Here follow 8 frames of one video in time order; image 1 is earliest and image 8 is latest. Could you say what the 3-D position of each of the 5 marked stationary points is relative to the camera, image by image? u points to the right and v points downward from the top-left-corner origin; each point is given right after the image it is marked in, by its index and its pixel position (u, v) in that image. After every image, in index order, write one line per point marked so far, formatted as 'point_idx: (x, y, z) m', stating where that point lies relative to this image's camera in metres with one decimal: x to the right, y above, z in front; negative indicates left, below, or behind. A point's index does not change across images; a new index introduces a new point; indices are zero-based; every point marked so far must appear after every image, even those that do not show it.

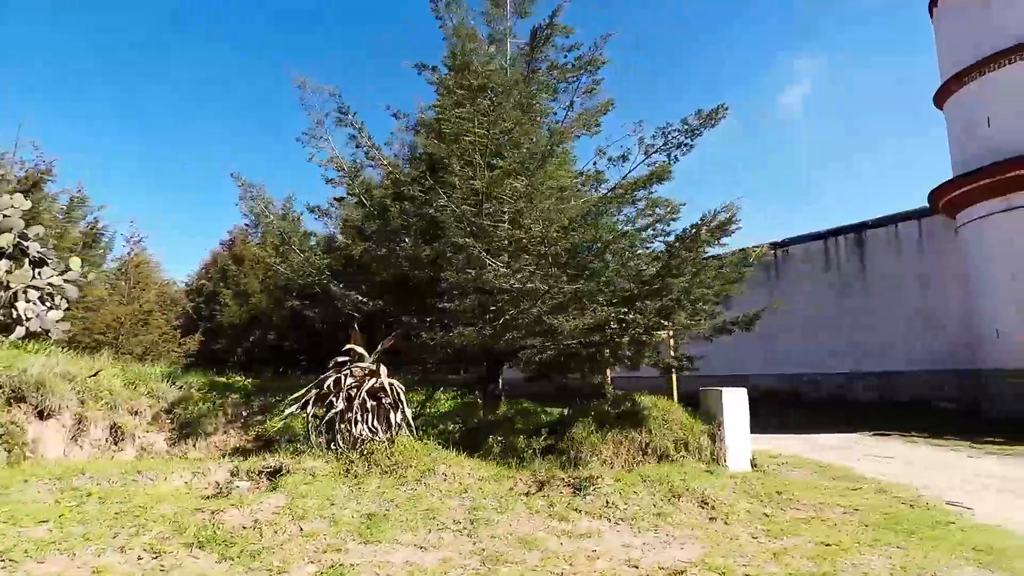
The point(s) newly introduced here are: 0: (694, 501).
0: (+1.7, -2.0, +5.1) m
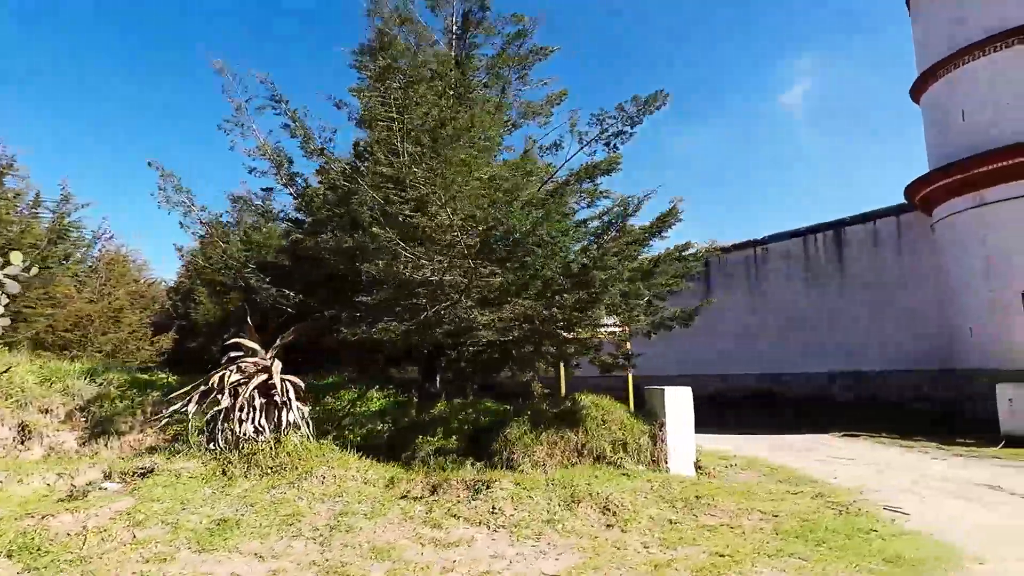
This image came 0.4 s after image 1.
0: (+0.7, -1.9, +4.8) m
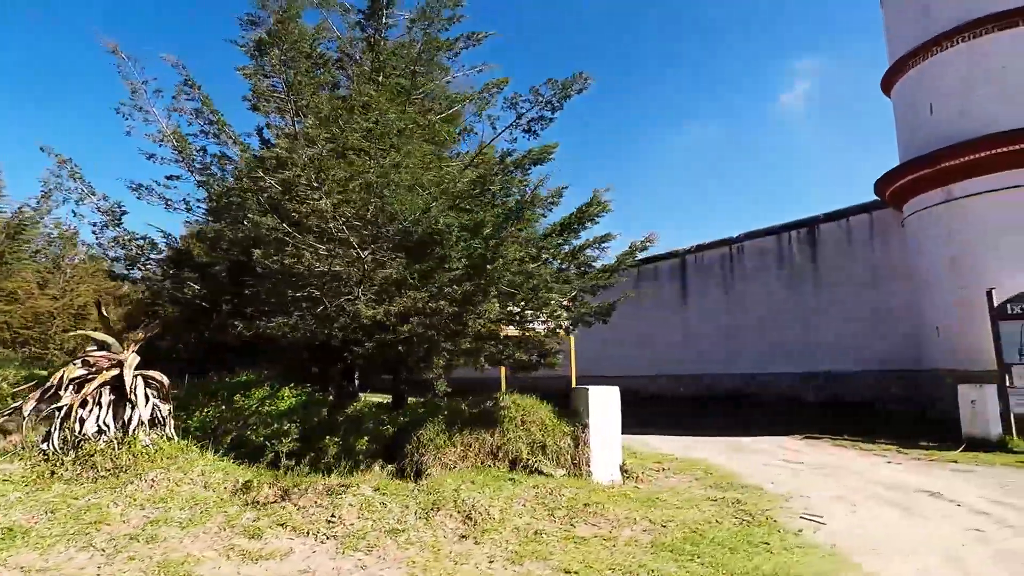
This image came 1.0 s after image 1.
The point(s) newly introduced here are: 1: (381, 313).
0: (-0.5, -1.8, +4.4) m
1: (-1.5, -0.3, +6.0) m
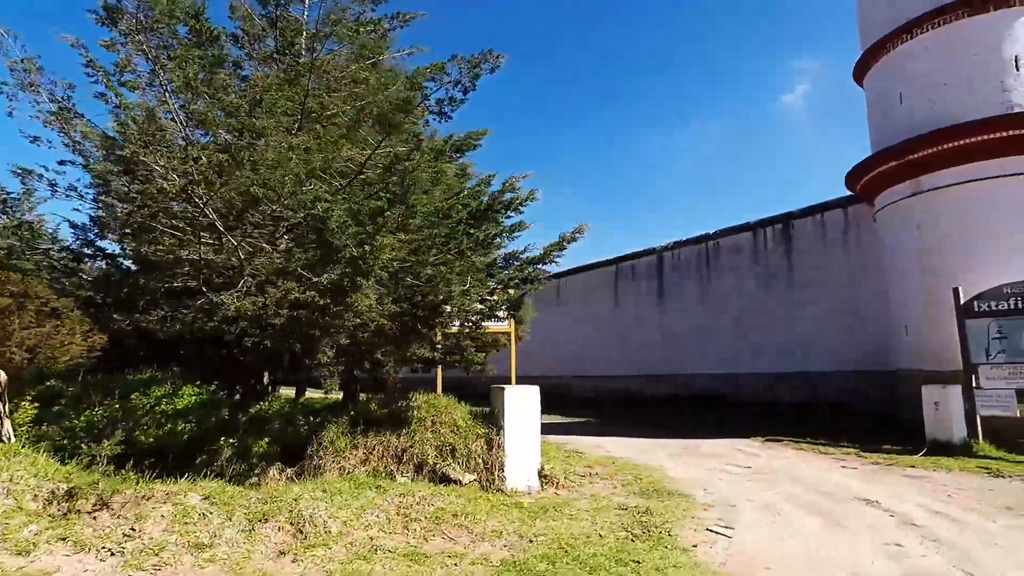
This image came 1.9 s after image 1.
0: (-1.6, -1.7, +3.9) m
1: (-2.6, -0.2, +5.6) m
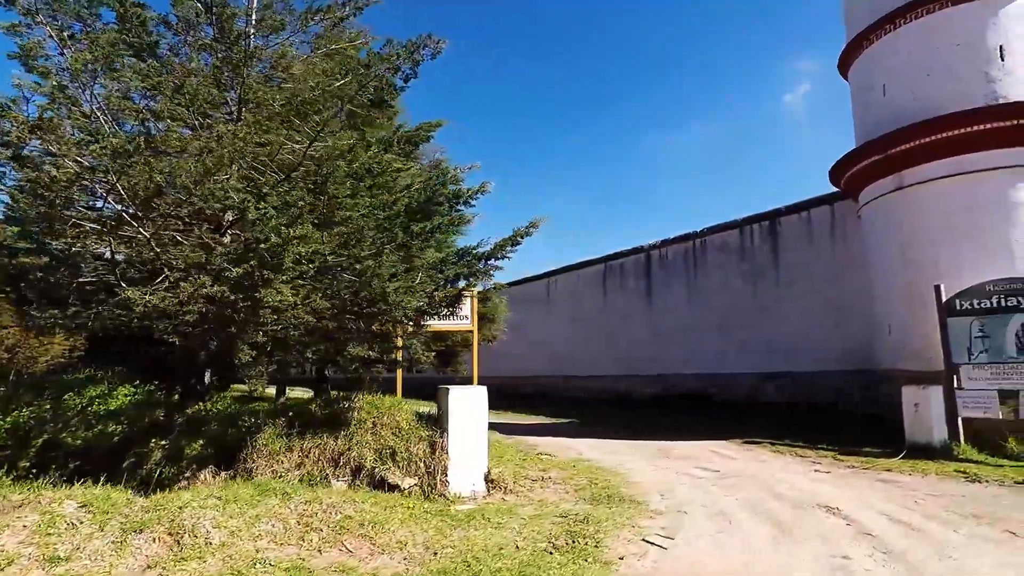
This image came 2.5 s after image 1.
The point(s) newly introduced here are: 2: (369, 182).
0: (-2.3, -1.7, +3.7) m
1: (-3.3, -0.1, +5.3) m
2: (-1.7, +1.3, +6.7) m
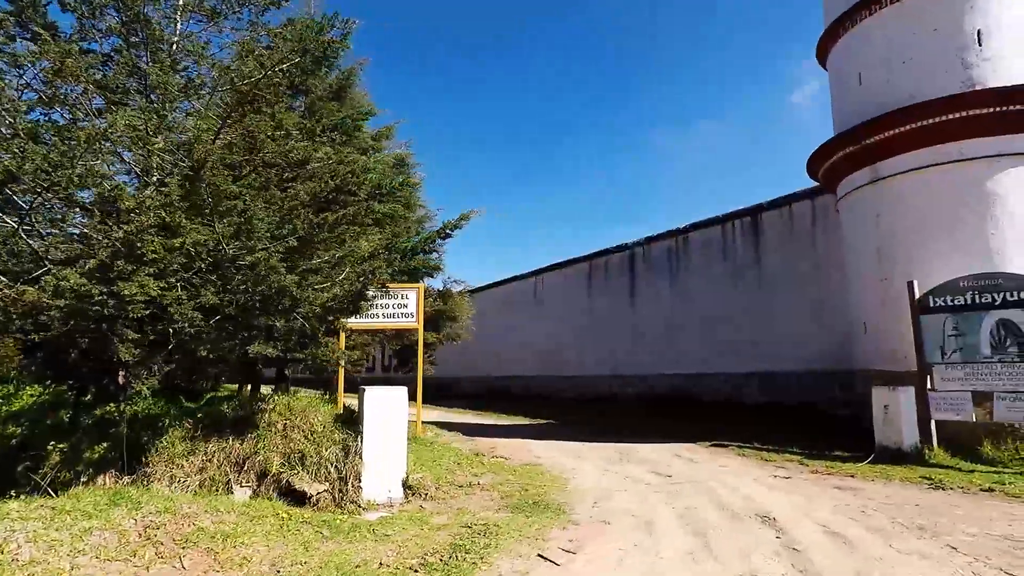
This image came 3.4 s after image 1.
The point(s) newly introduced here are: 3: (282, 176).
0: (-3.3, -1.6, +3.3) m
1: (-4.2, 0.0, +5.0) m
2: (-2.6, +1.3, +6.4) m
3: (-2.6, +1.2, +6.4) m
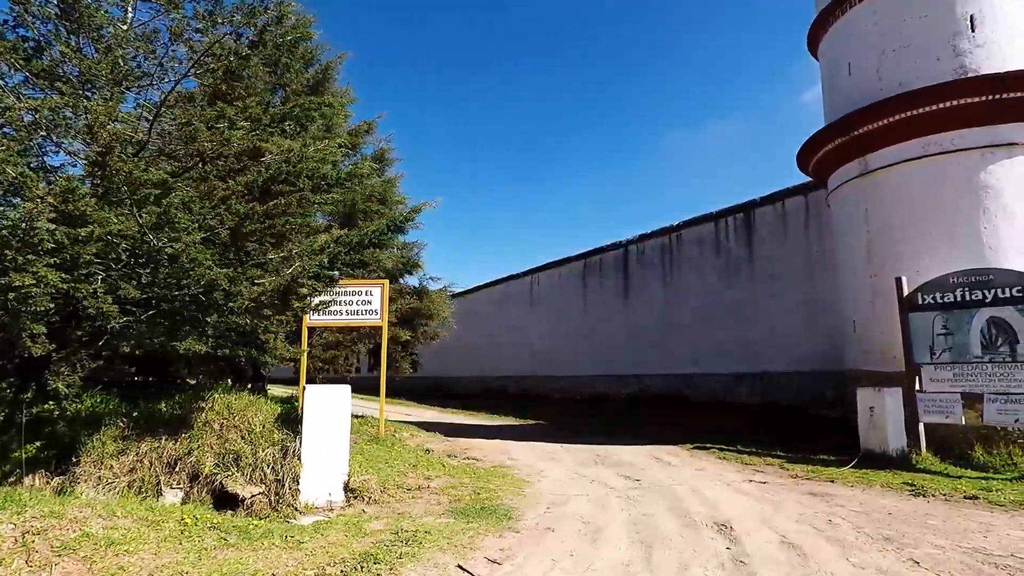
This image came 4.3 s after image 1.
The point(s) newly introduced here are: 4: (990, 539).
0: (-3.9, -1.5, +3.1) m
1: (-4.9, 0.0, +4.8) m
2: (-3.2, +1.4, +6.1) m
3: (-3.2, +1.3, +6.1) m
4: (+4.5, -2.4, +5.3) m
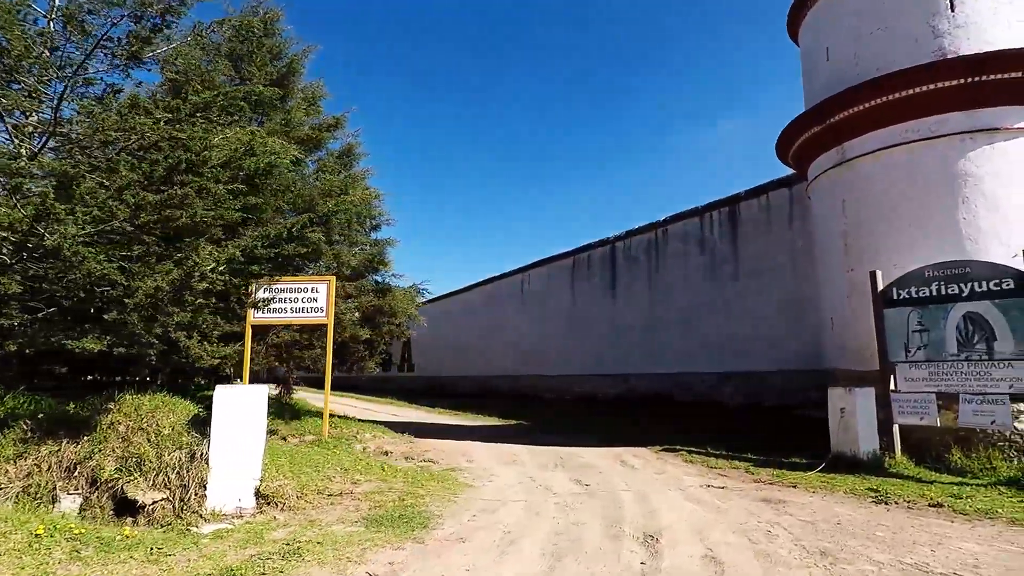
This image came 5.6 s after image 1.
0: (-4.8, -1.5, +2.8) m
1: (-5.7, +0.1, +4.5) m
2: (-4.0, +1.4, +5.9) m
3: (-4.0, +1.3, +5.8) m
4: (+3.7, -2.3, +4.8) m
